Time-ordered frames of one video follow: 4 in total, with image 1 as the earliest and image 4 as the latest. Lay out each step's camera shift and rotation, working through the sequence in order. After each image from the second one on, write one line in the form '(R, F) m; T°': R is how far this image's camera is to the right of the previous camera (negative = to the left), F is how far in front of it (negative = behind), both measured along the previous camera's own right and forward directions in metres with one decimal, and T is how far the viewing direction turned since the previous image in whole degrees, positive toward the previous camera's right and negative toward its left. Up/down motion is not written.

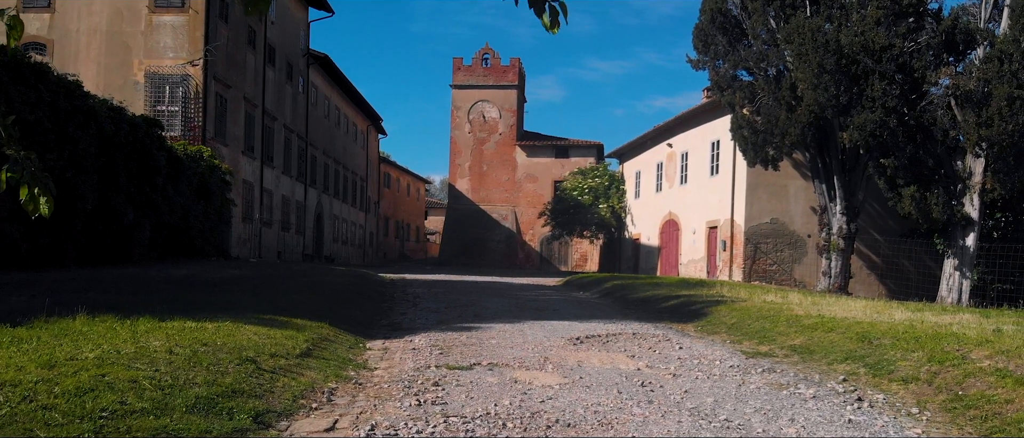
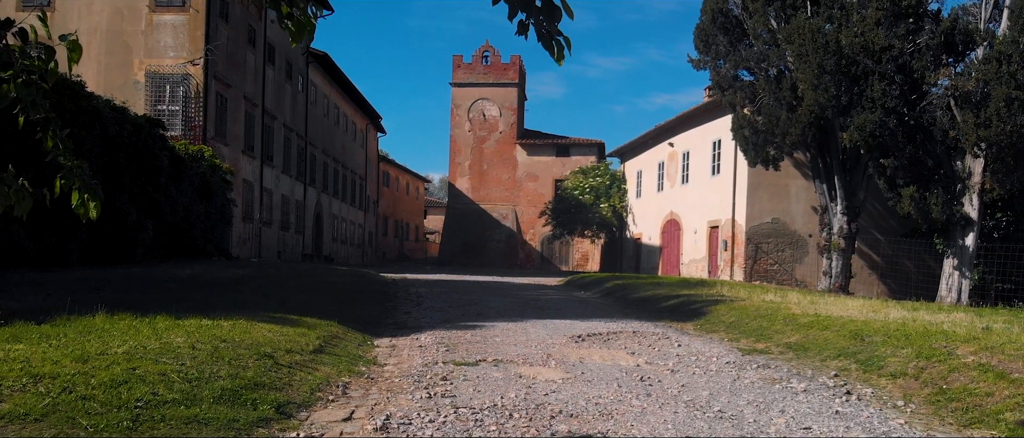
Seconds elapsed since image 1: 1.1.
(0.0, -0.3) m; 0°
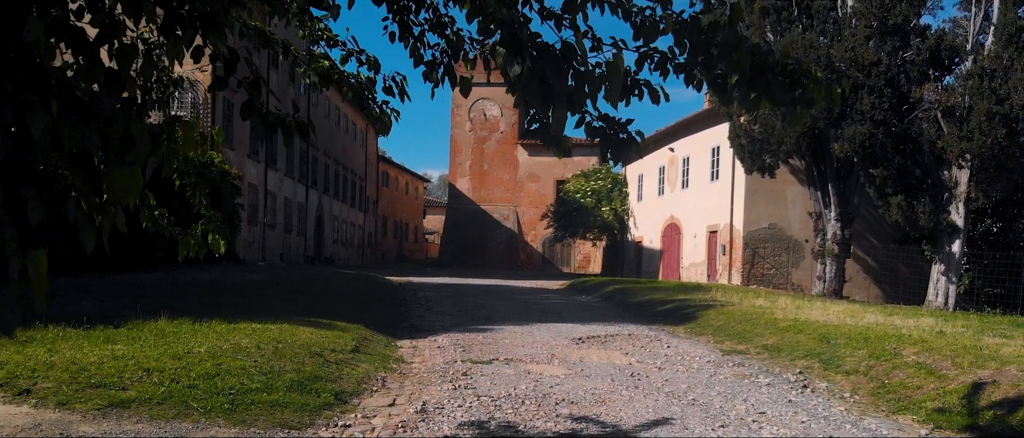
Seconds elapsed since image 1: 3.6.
(-0.1, -1.2) m; 0°
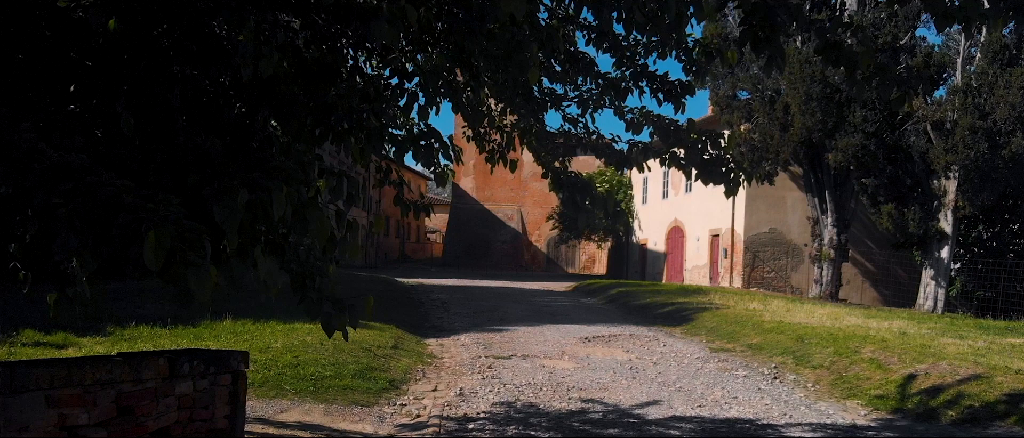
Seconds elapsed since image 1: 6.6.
(-0.1, -1.5) m; 0°
